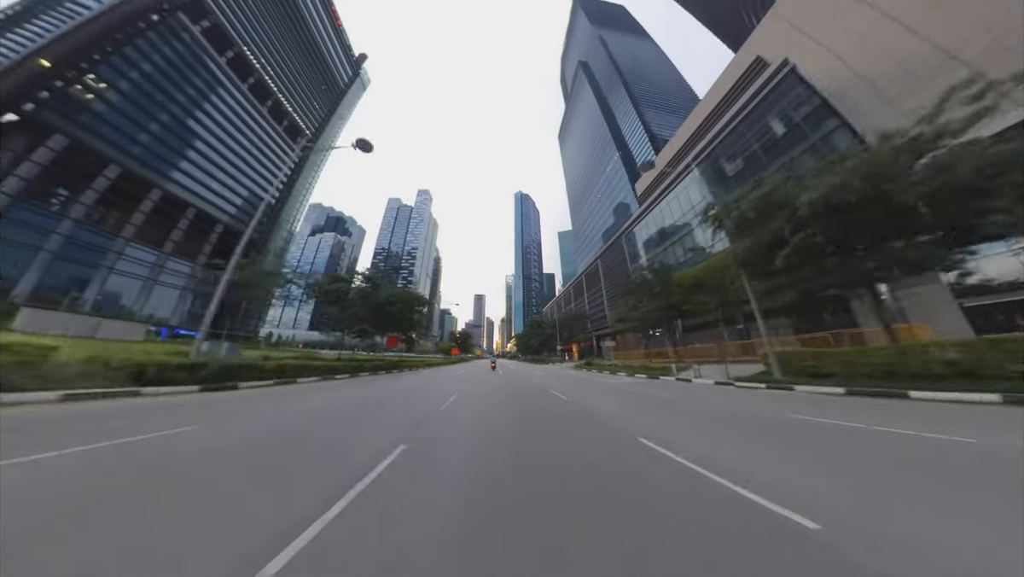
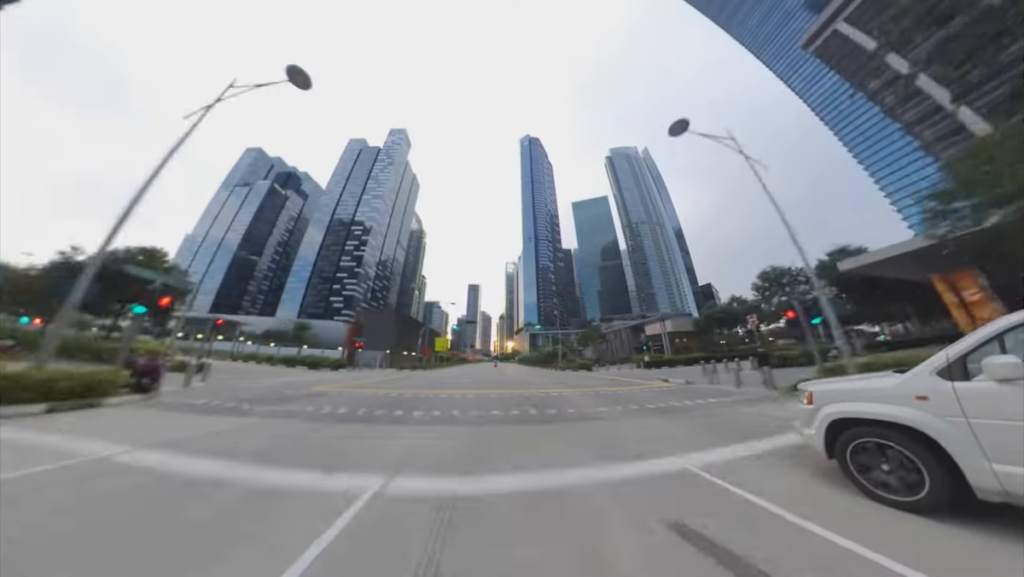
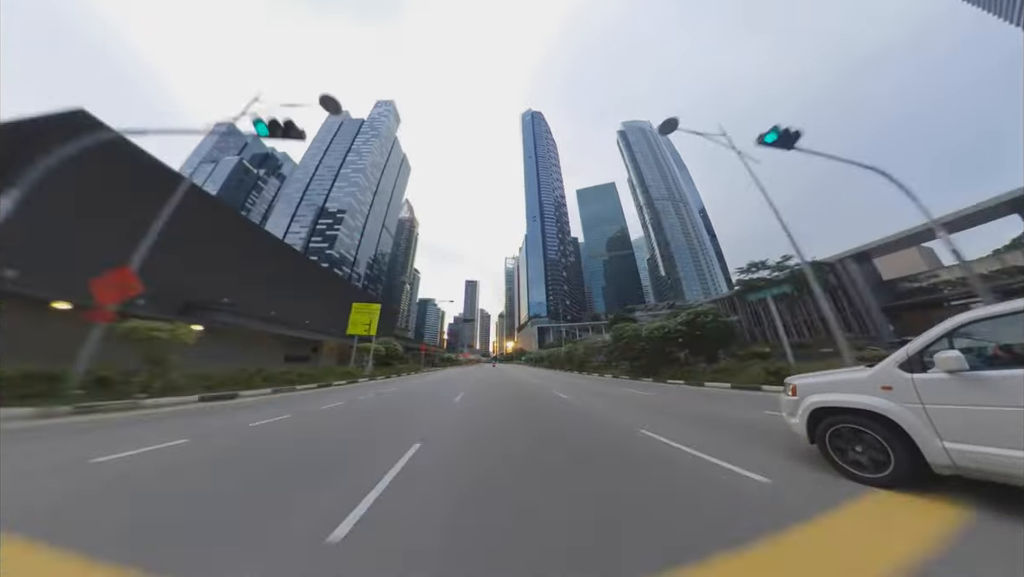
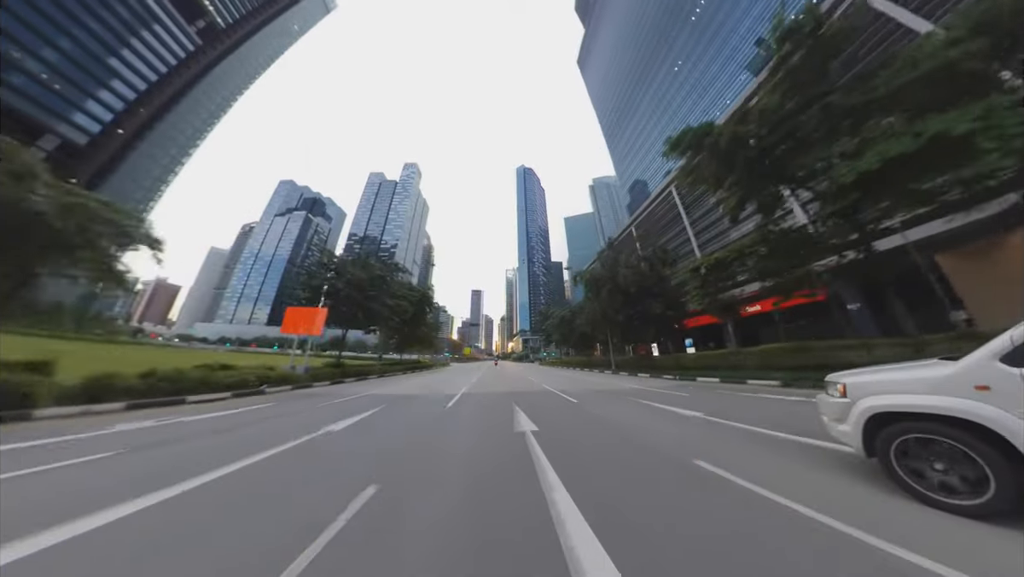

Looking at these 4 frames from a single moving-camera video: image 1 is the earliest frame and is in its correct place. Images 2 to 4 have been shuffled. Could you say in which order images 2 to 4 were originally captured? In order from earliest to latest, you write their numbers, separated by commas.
4, 2, 3
